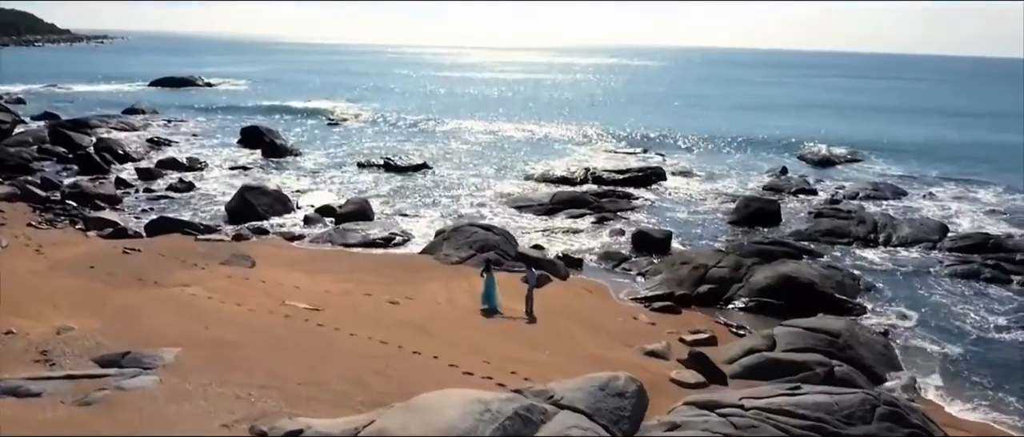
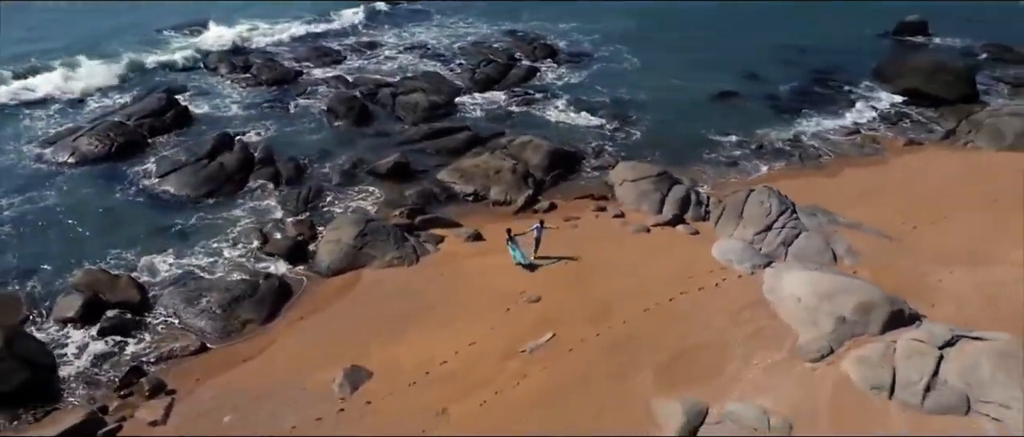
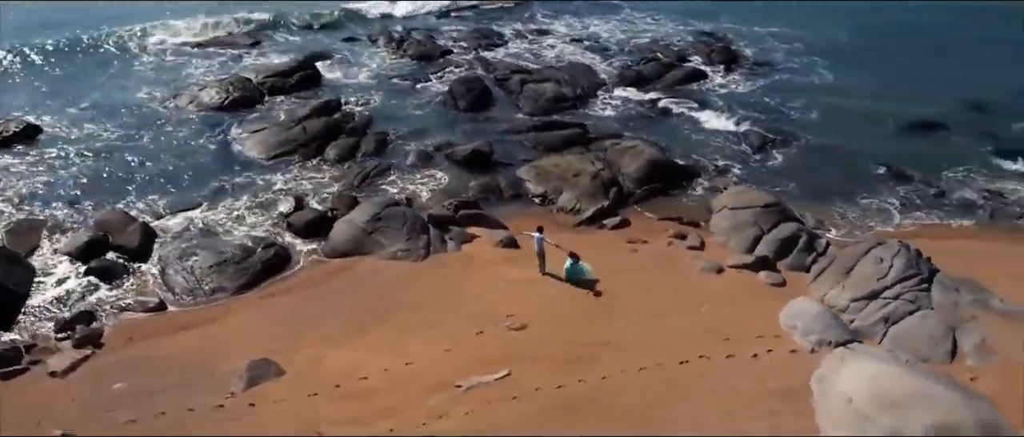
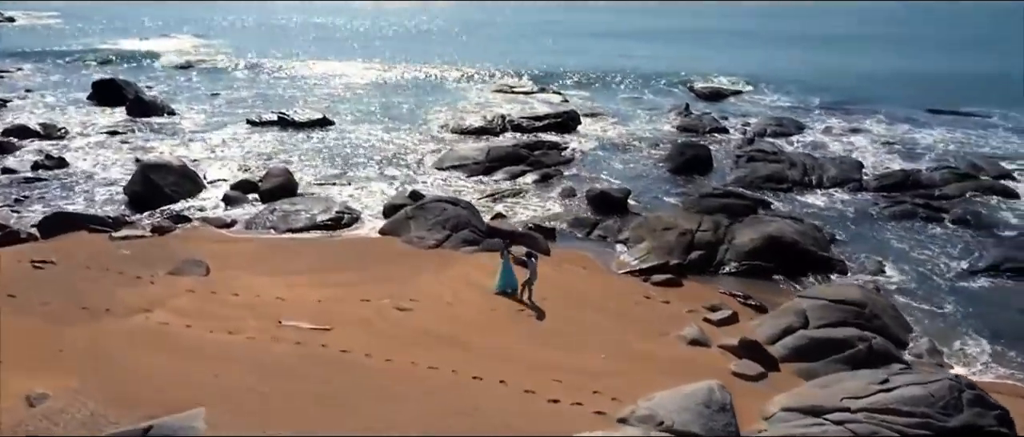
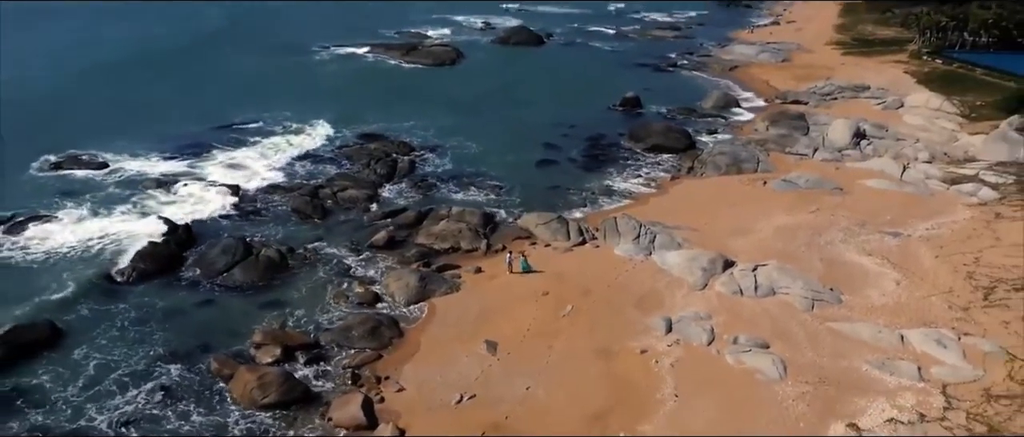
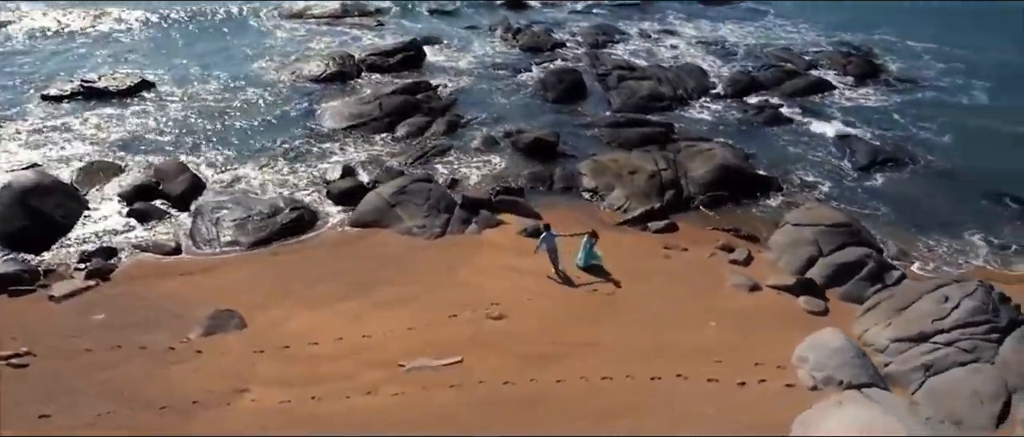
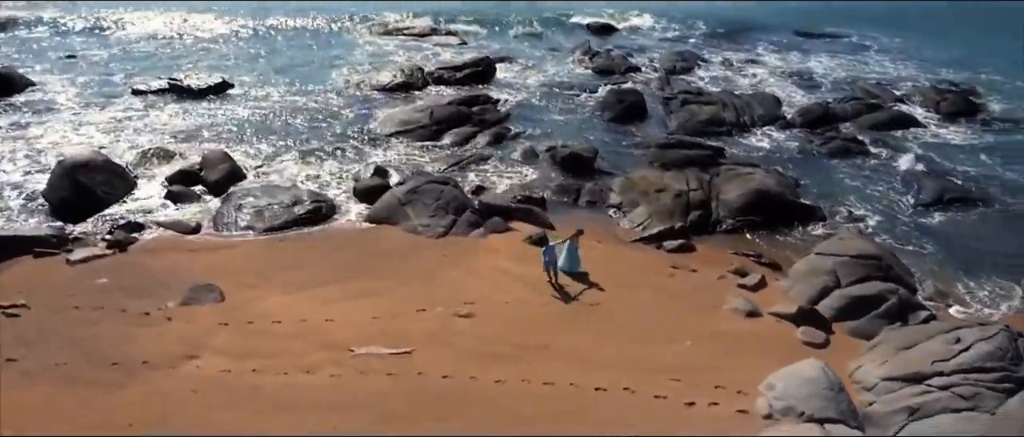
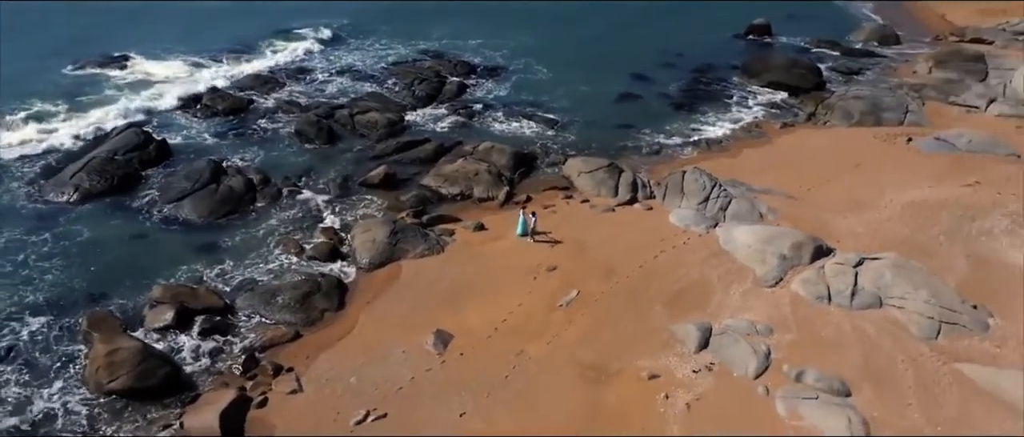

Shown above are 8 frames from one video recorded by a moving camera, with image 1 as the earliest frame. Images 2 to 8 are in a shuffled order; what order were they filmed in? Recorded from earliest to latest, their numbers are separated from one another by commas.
4, 7, 6, 3, 2, 8, 5
